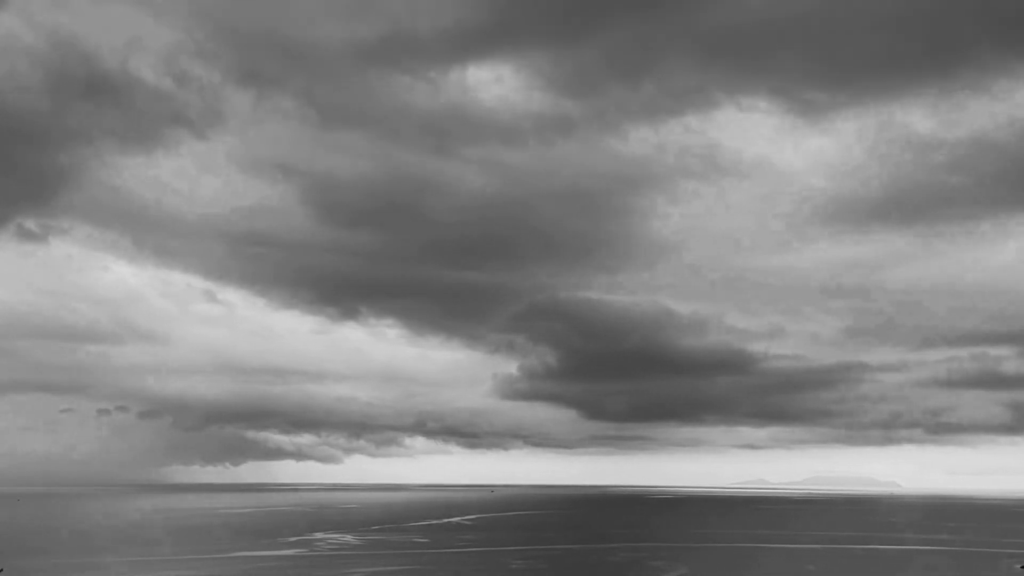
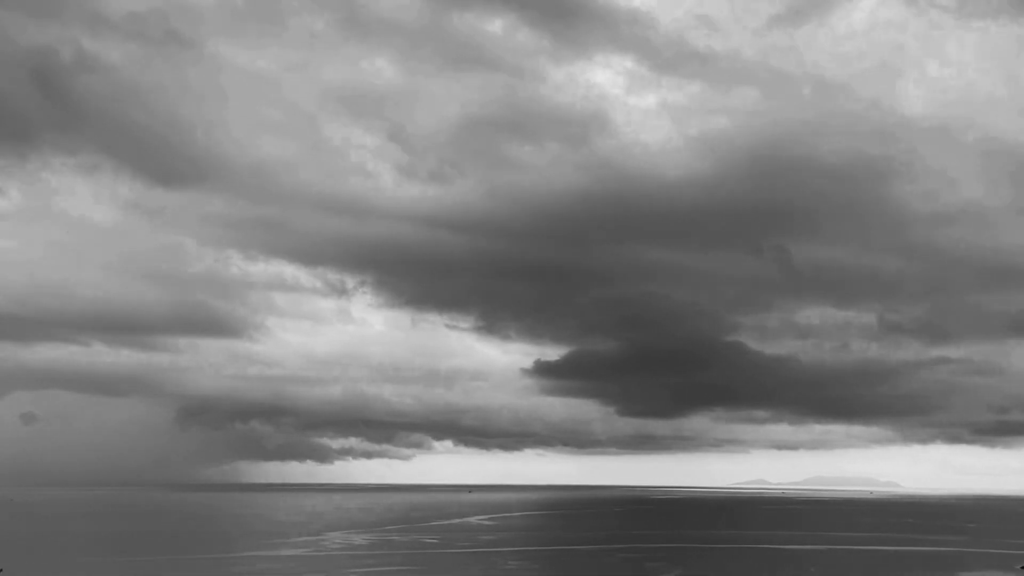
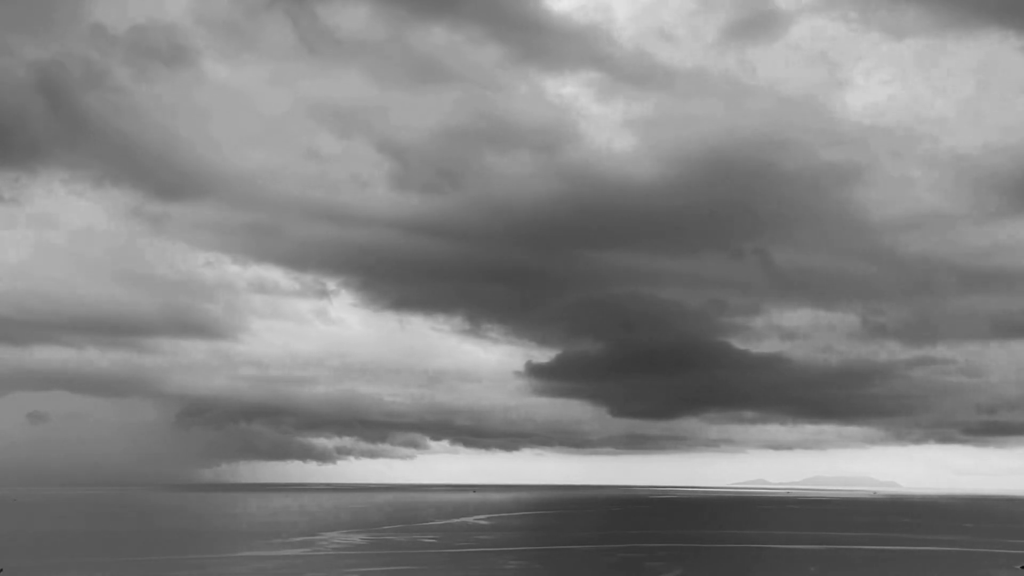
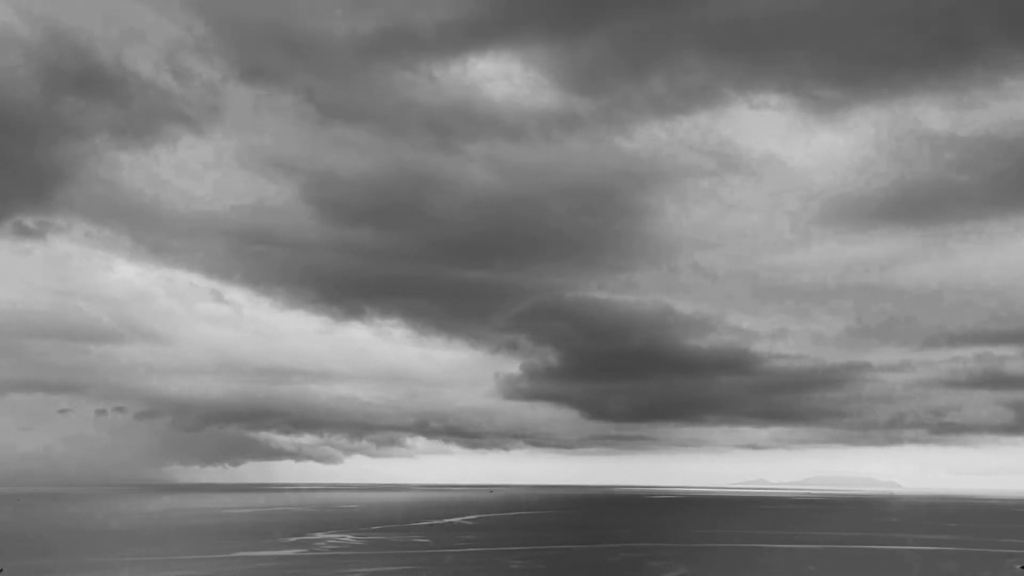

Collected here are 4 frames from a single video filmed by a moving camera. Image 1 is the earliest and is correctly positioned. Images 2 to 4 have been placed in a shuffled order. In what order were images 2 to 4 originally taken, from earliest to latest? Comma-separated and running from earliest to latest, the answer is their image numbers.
4, 3, 2
